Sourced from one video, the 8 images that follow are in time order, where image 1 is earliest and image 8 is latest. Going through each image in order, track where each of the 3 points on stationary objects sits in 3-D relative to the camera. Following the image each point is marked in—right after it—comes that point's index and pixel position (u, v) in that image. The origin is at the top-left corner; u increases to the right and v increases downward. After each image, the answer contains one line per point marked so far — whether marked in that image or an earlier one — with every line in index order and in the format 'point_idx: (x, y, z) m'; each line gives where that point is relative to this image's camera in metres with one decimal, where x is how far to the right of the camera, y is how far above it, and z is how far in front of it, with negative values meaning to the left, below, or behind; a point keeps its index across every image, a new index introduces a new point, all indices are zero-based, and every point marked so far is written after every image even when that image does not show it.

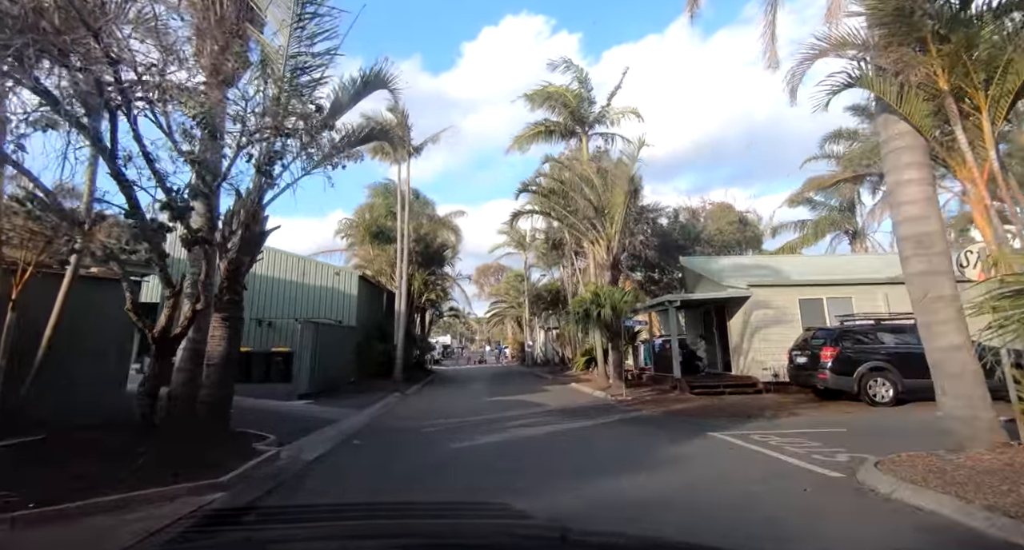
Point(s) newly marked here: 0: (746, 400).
0: (+6.4, -3.3, +12.8) m
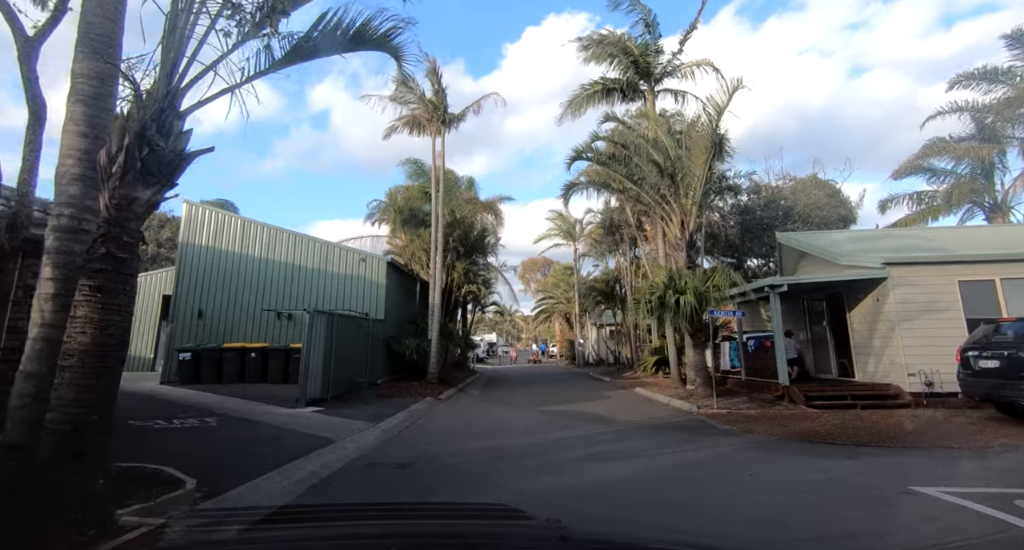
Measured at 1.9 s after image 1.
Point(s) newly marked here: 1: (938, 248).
0: (+7.5, -2.8, +9.5) m
1: (+10.1, +0.7, +11.9) m
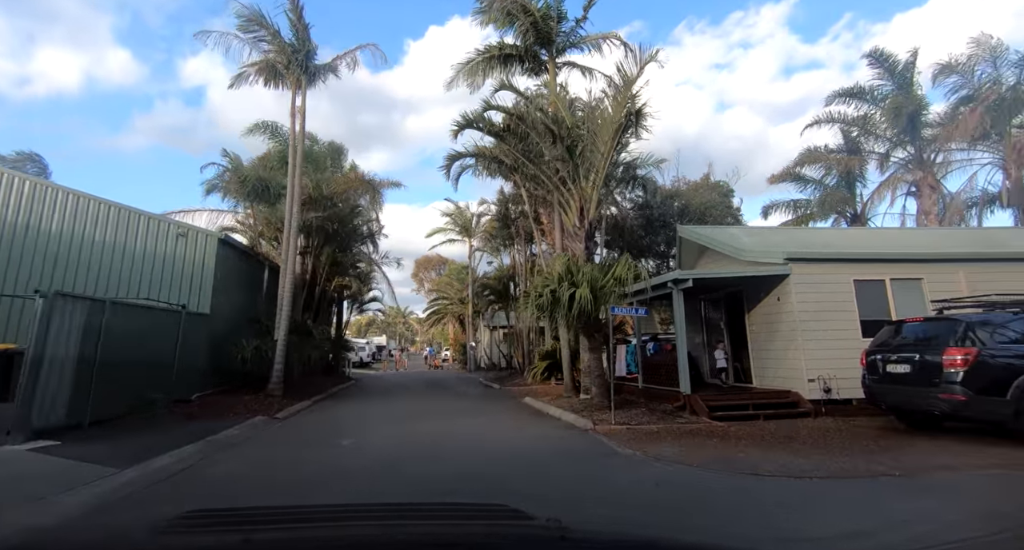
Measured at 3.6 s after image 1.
0: (+5.2, -2.8, +8.7) m
1: (+7.4, +0.7, +11.6) m
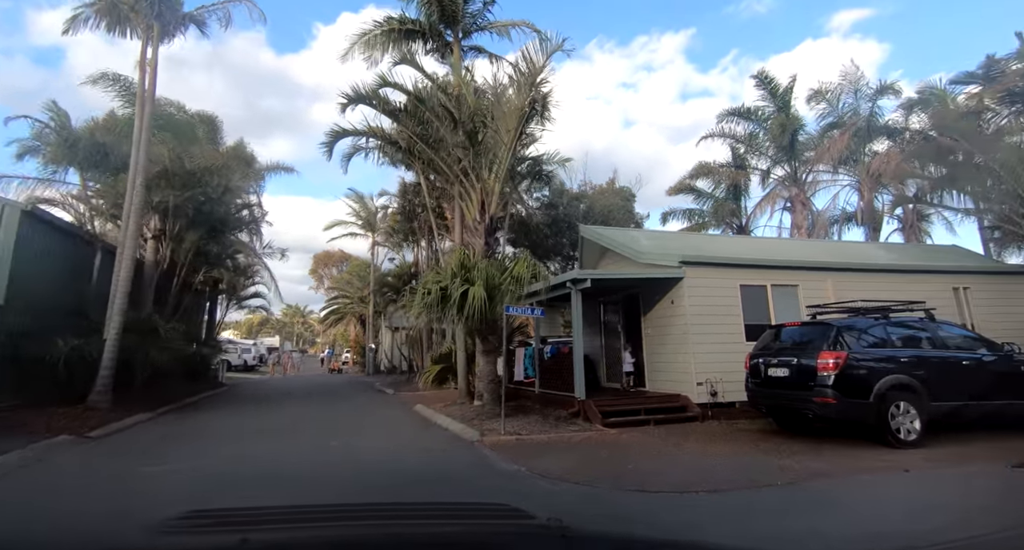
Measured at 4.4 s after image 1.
0: (+3.2, -2.8, +8.7) m
1: (+4.9, +0.5, +12.0) m
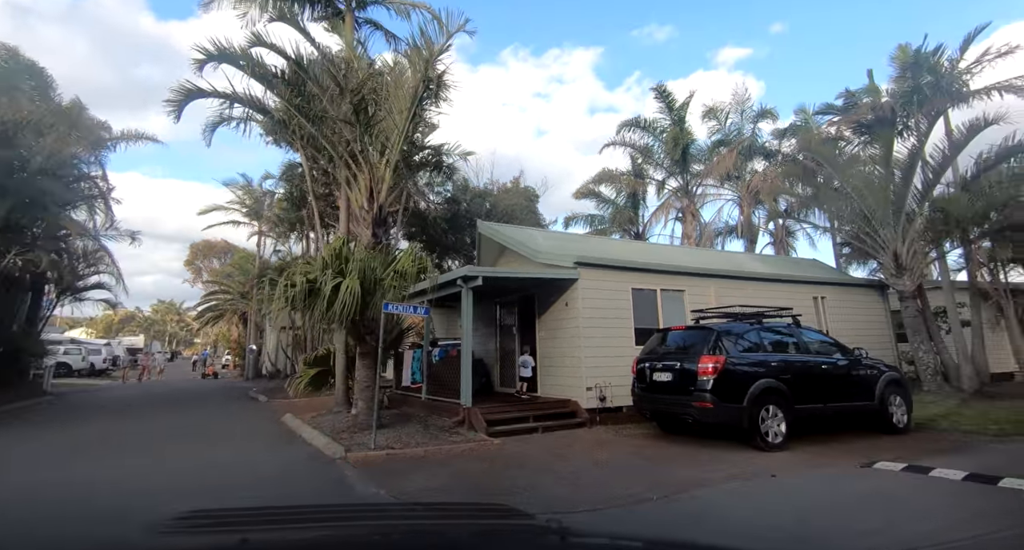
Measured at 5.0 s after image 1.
0: (+1.2, -2.9, +8.5) m
1: (+2.4, +0.5, +12.0) m
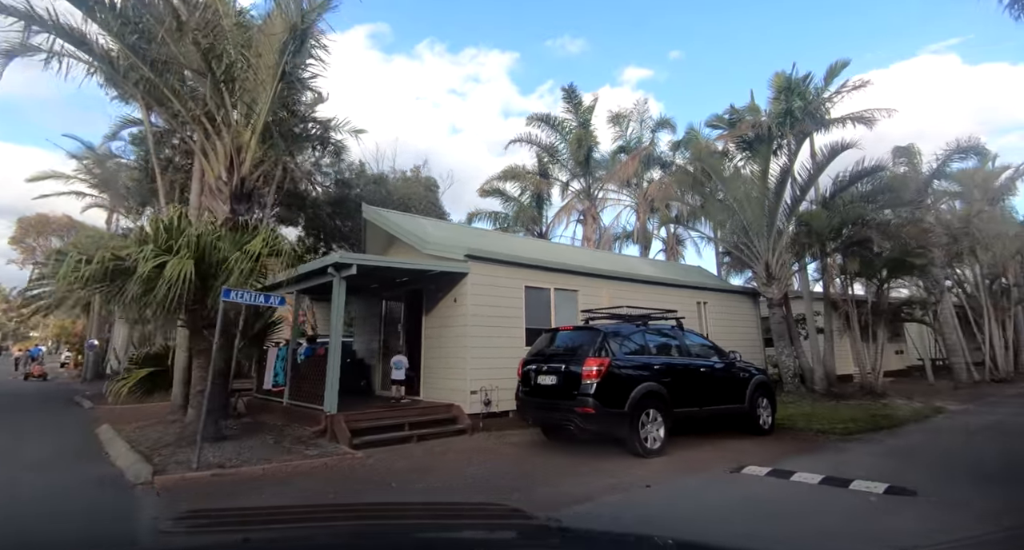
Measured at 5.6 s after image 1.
0: (-0.8, -2.8, +7.8) m
1: (-0.1, +0.6, +11.5) m
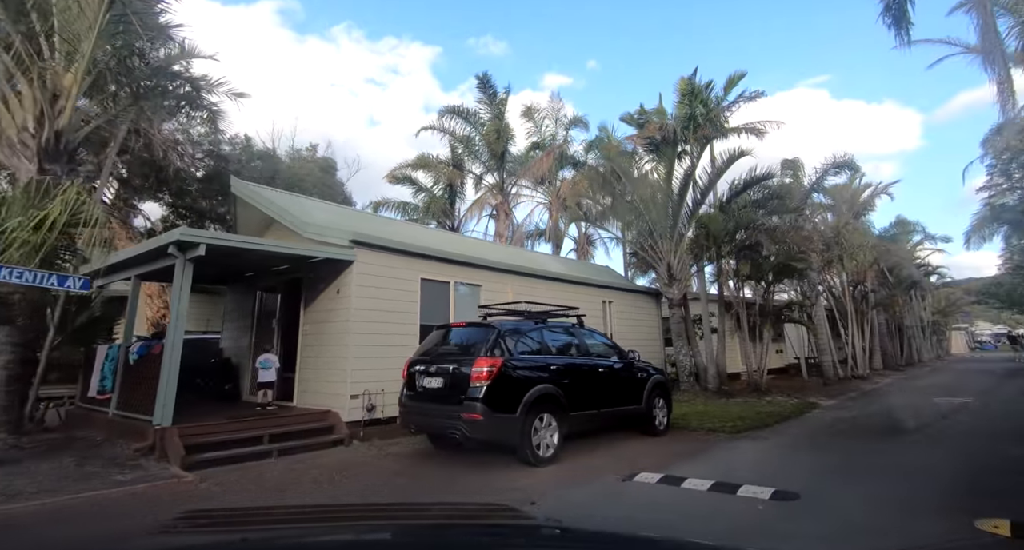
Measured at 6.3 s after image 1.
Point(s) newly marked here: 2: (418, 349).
0: (-2.5, -2.6, +6.8) m
1: (-2.3, +0.7, +10.5) m
2: (-1.6, -1.3, +8.5) m
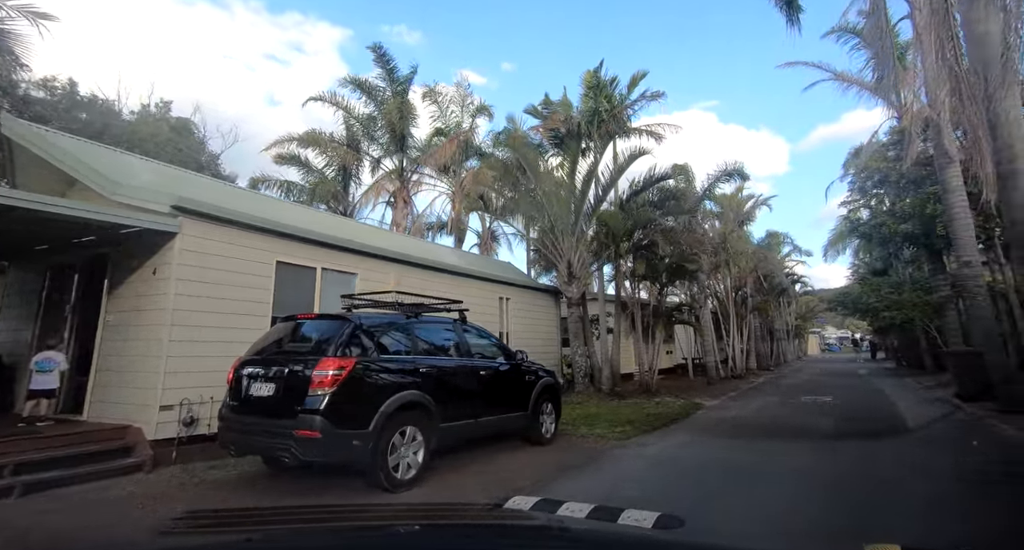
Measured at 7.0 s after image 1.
0: (-4.1, -2.3, +4.9) m
1: (-4.5, +1.1, +8.6) m
2: (-3.5, -1.0, +6.8) m
